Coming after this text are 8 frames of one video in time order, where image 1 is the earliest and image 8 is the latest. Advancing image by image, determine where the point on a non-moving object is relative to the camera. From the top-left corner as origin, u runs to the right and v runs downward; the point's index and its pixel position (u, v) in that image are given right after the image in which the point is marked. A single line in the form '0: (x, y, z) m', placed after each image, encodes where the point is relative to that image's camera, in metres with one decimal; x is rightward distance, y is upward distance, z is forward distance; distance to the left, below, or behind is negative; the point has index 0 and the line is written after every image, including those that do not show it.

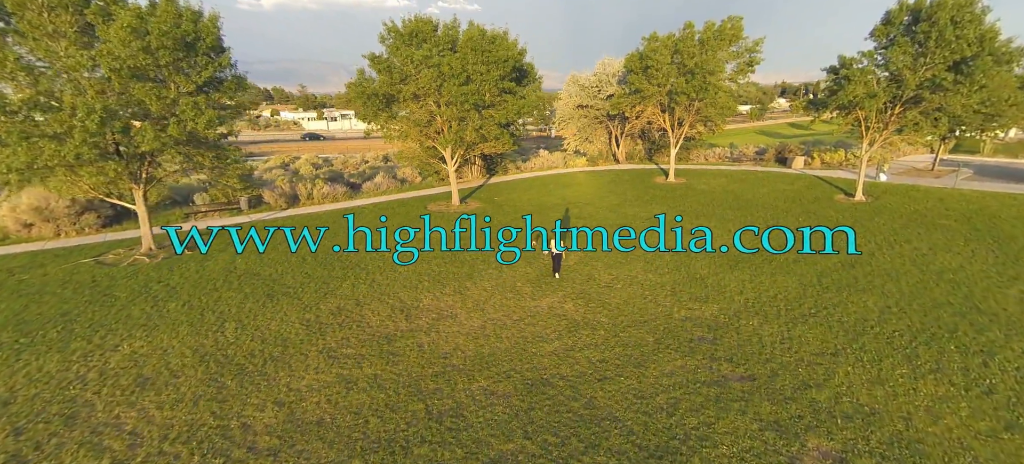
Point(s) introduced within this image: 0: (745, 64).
0: (+11.1, +8.0, +19.9) m
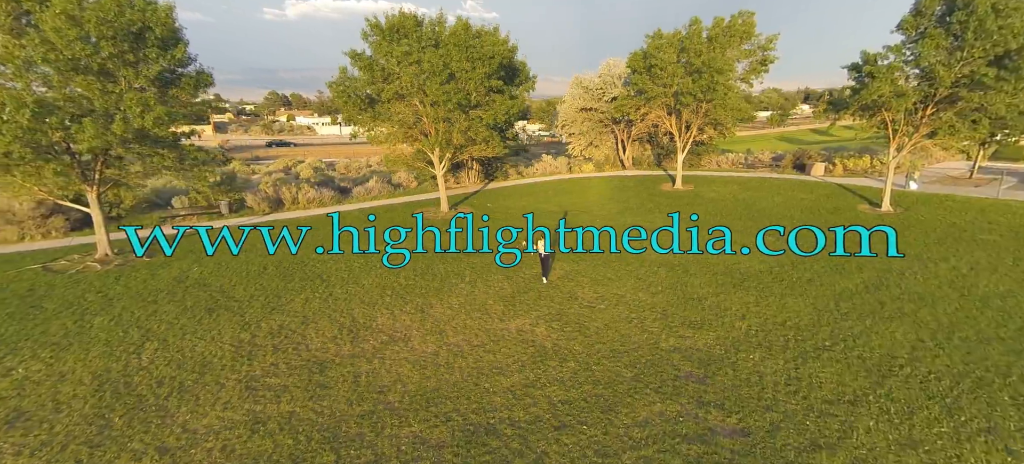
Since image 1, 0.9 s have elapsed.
0: (+10.9, +7.5, +18.5) m
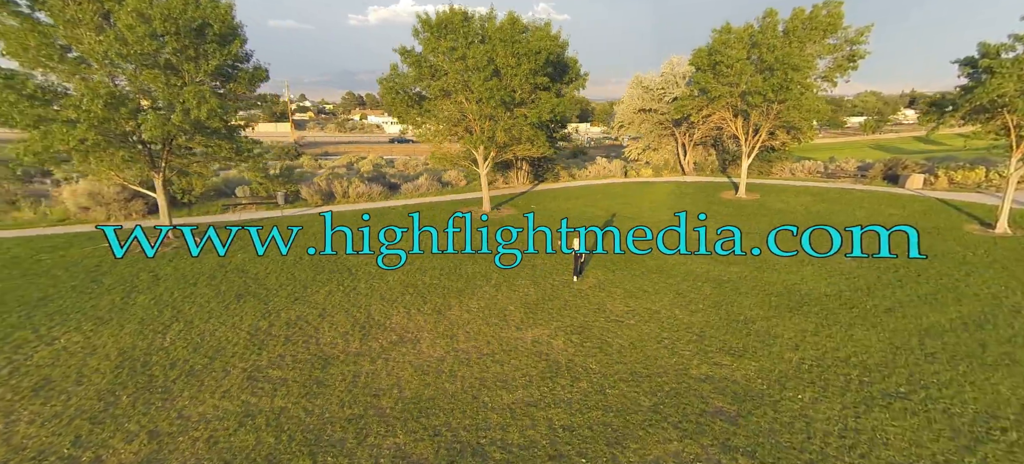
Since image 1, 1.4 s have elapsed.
0: (+13.0, +6.8, +16.4) m
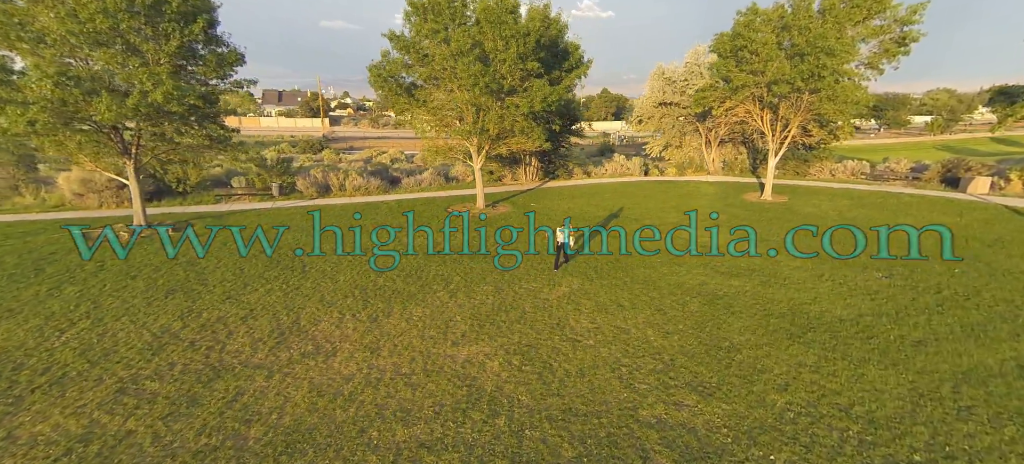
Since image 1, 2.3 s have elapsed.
0: (+13.0, +6.5, +14.2) m
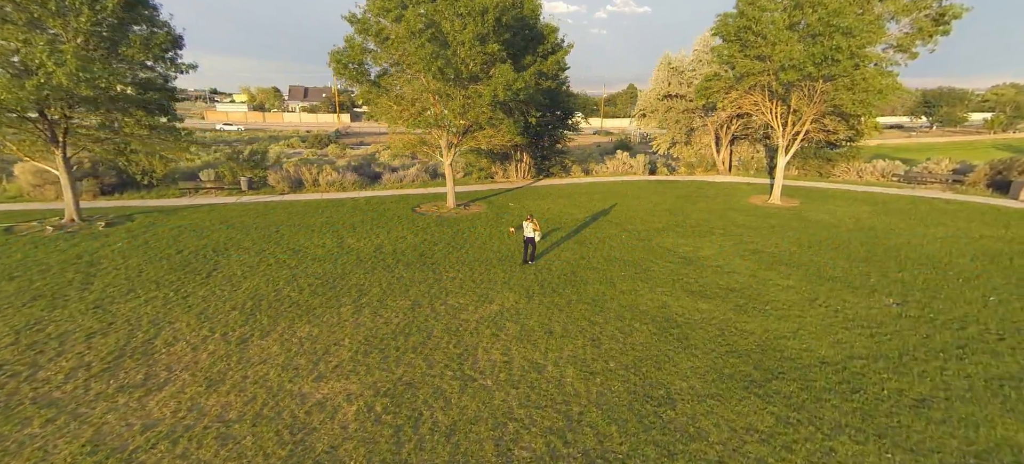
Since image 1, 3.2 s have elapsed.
0: (+12.0, +6.1, +12.1) m
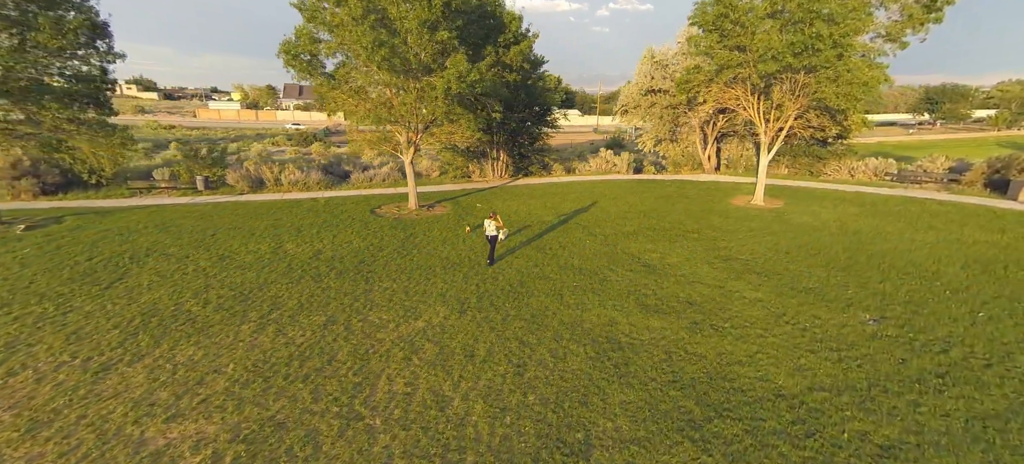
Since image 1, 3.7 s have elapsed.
0: (+10.8, +6.0, +11.2) m
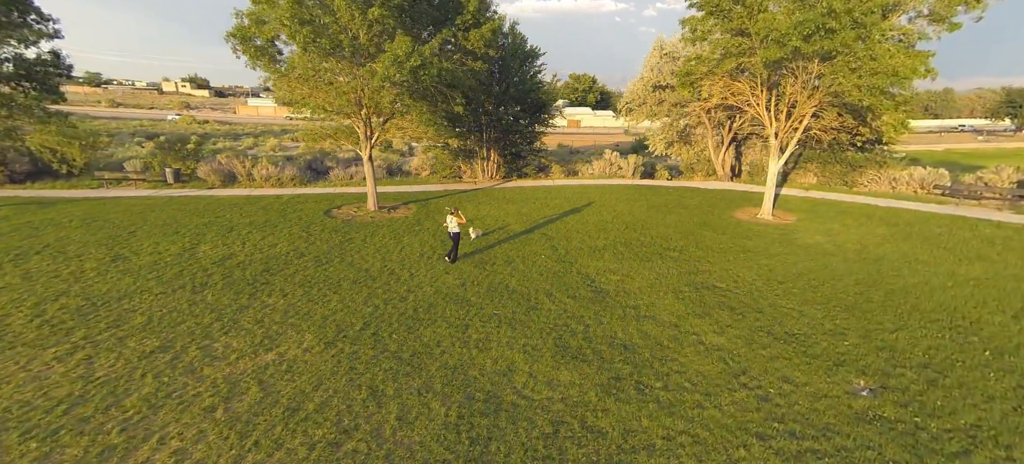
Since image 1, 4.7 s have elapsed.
0: (+9.8, +5.4, +8.9) m
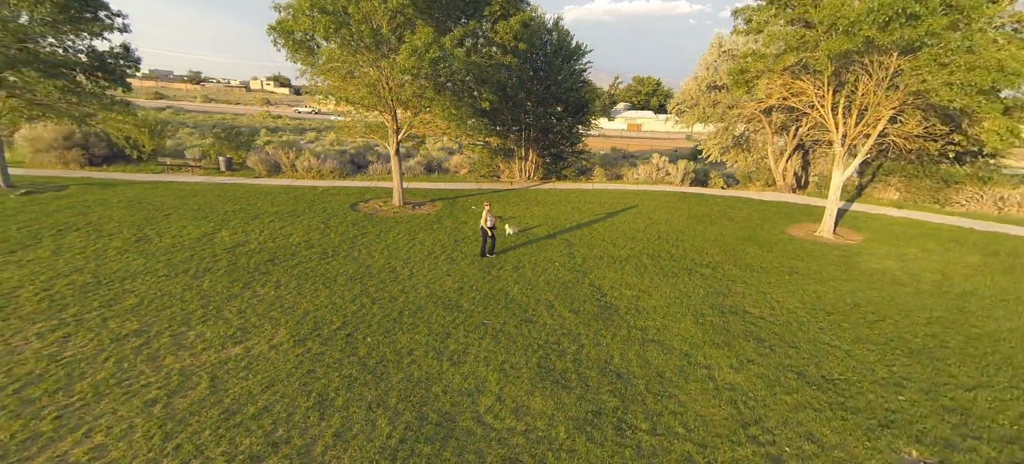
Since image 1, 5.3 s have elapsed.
0: (+10.2, +4.7, +7.1) m
